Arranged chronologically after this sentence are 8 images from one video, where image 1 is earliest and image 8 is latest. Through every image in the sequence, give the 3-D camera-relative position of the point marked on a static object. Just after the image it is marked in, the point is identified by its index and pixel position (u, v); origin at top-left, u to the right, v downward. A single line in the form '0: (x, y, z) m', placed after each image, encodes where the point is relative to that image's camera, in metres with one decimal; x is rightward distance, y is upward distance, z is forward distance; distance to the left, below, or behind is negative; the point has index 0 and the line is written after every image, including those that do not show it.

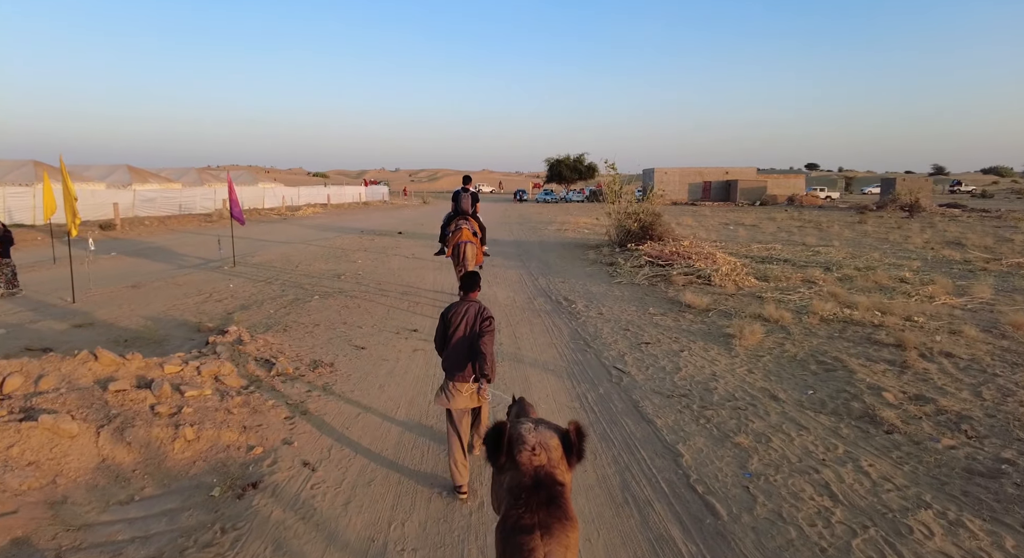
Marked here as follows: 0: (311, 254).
0: (-7.0, +0.9, +17.4) m
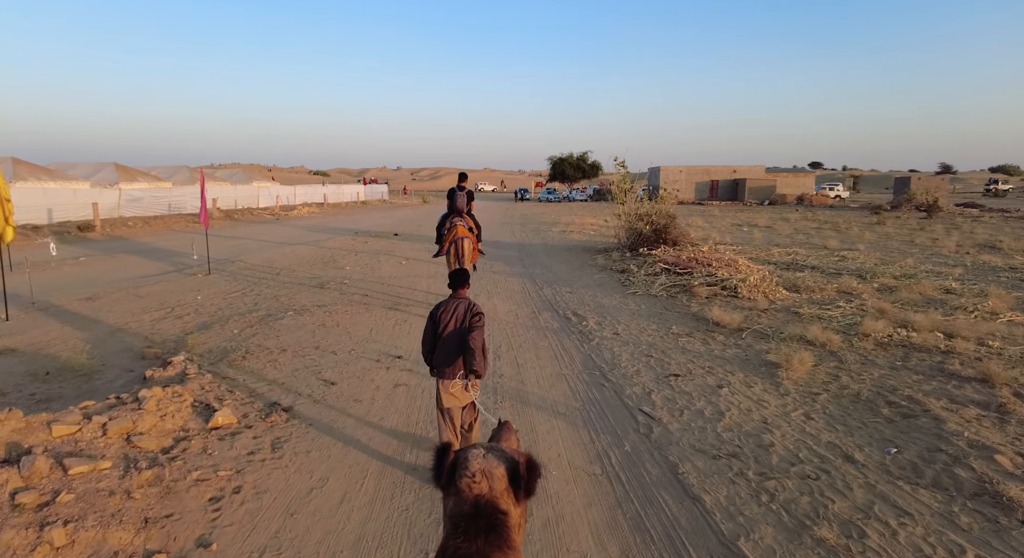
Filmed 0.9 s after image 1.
0: (-6.9, +0.7, +16.3) m
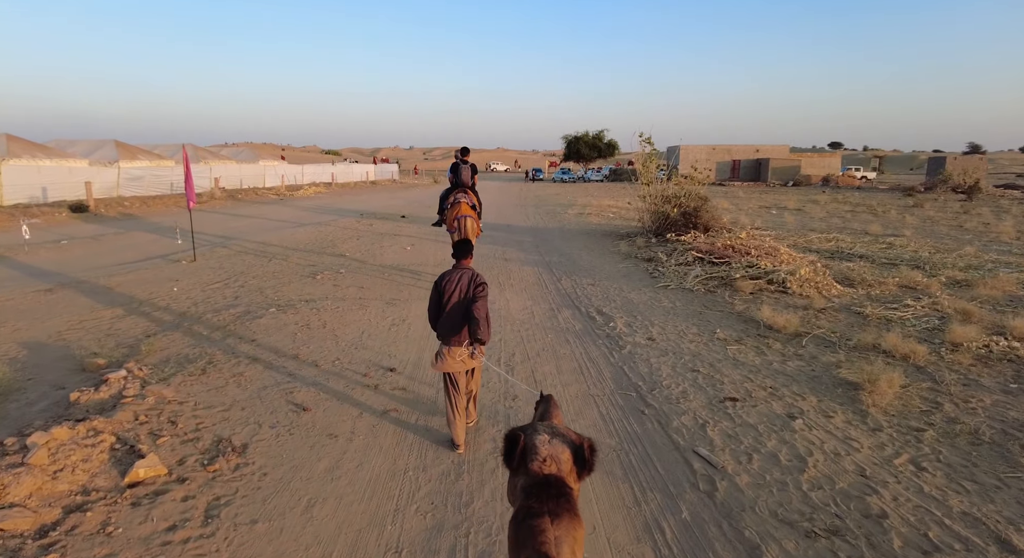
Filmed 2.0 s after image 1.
0: (-6.5, +1.2, +15.2) m
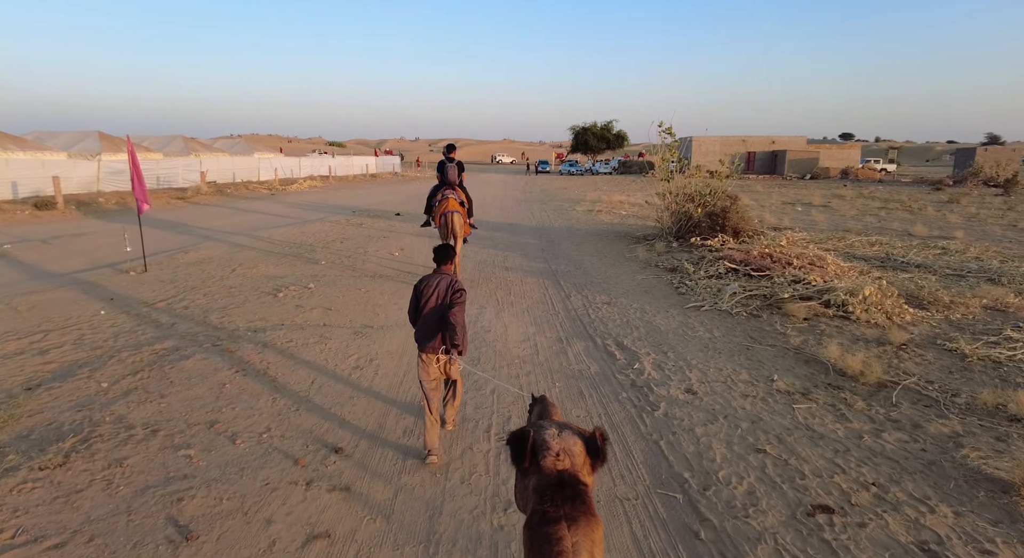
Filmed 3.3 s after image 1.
0: (-6.4, +1.0, +13.8) m
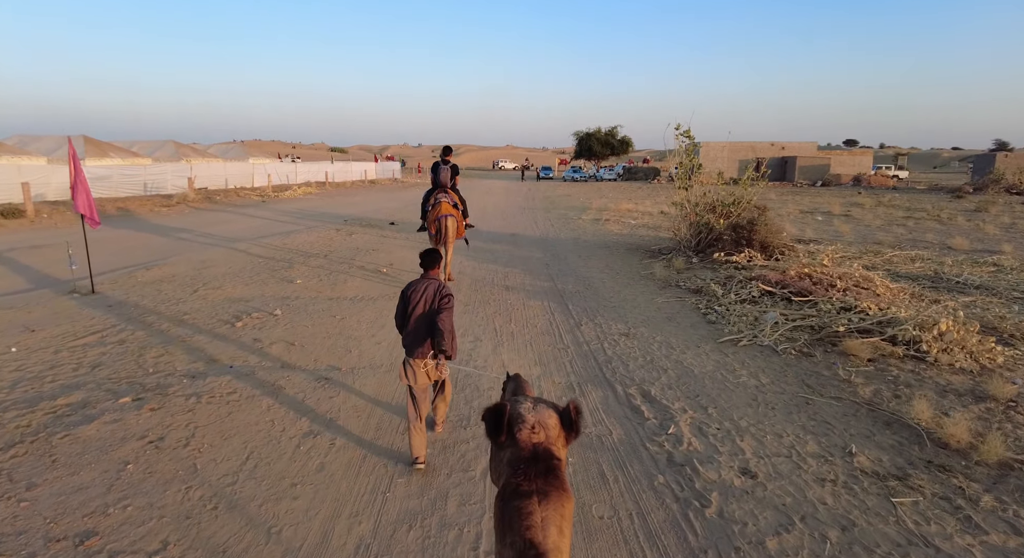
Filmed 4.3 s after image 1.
0: (-6.4, +0.6, +12.6) m
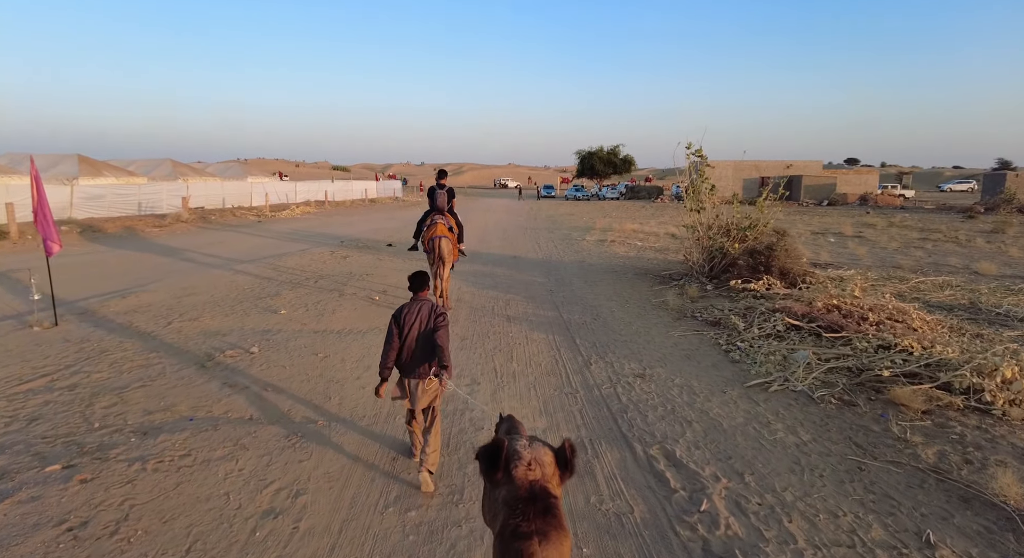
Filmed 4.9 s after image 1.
0: (-6.4, 0.0, +11.9) m
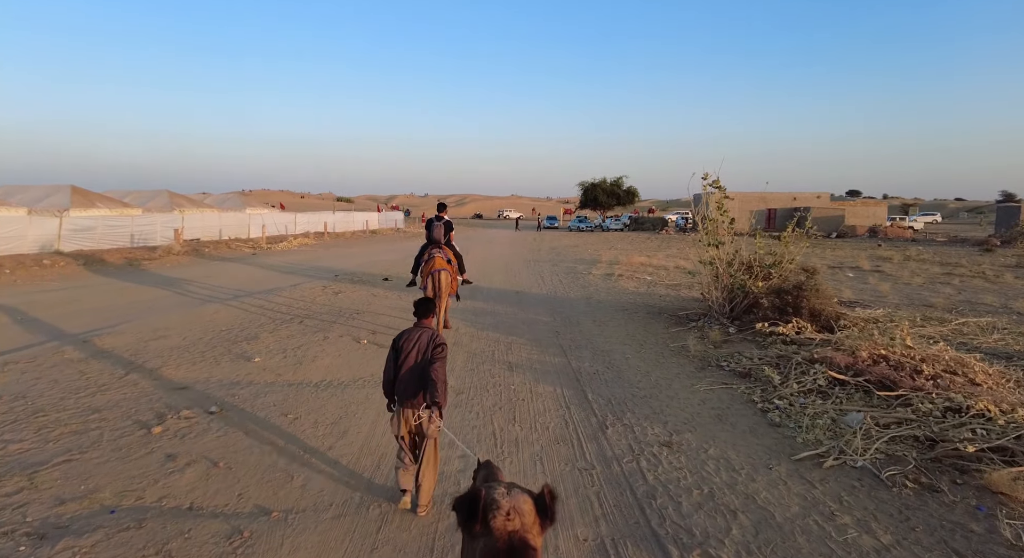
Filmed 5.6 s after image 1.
0: (-6.3, -0.9, +11.1) m
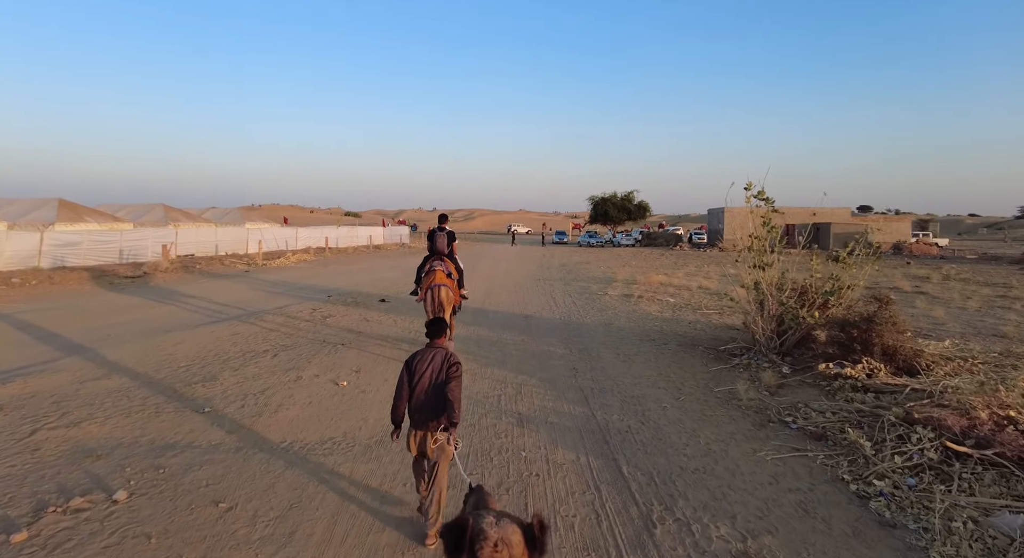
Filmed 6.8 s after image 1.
0: (-6.1, -1.3, +9.7) m
